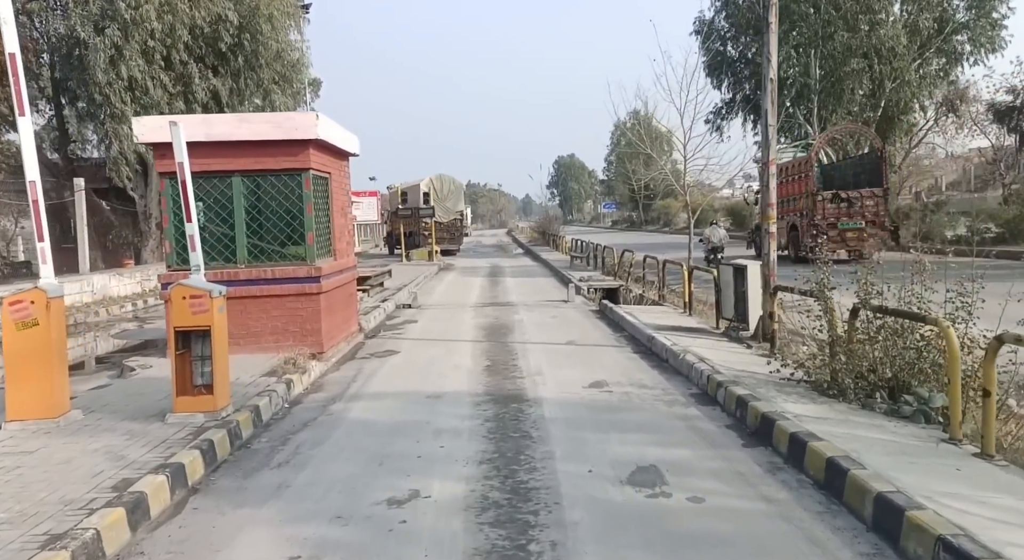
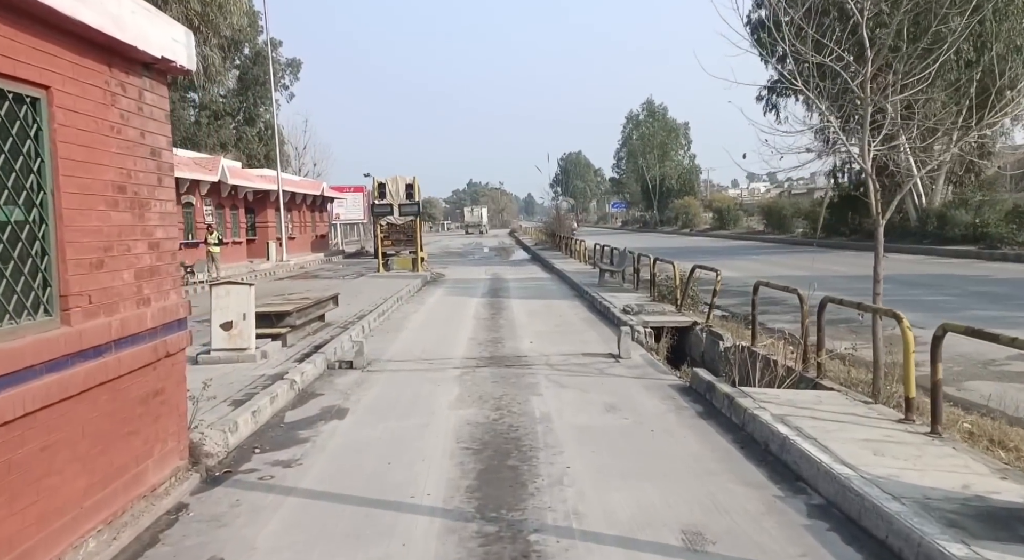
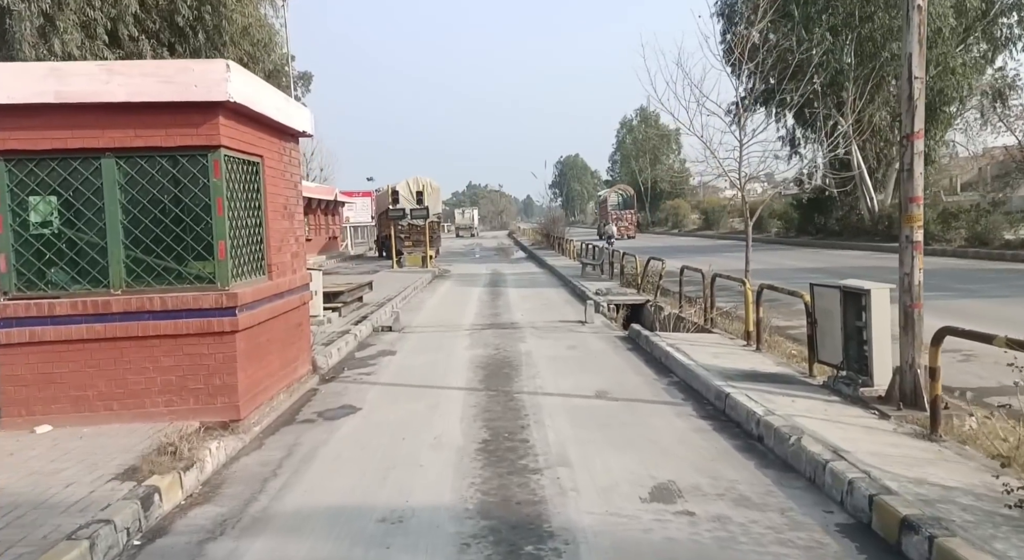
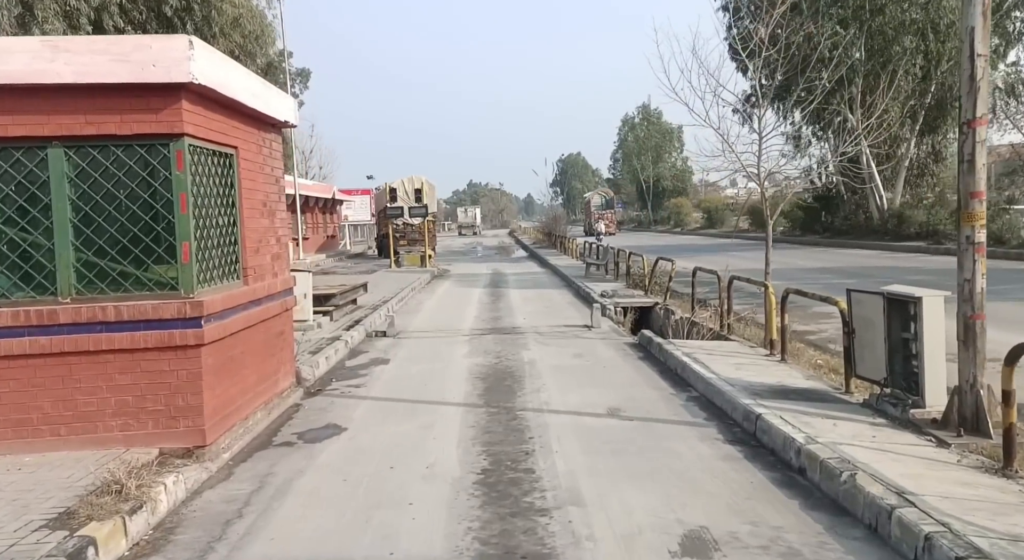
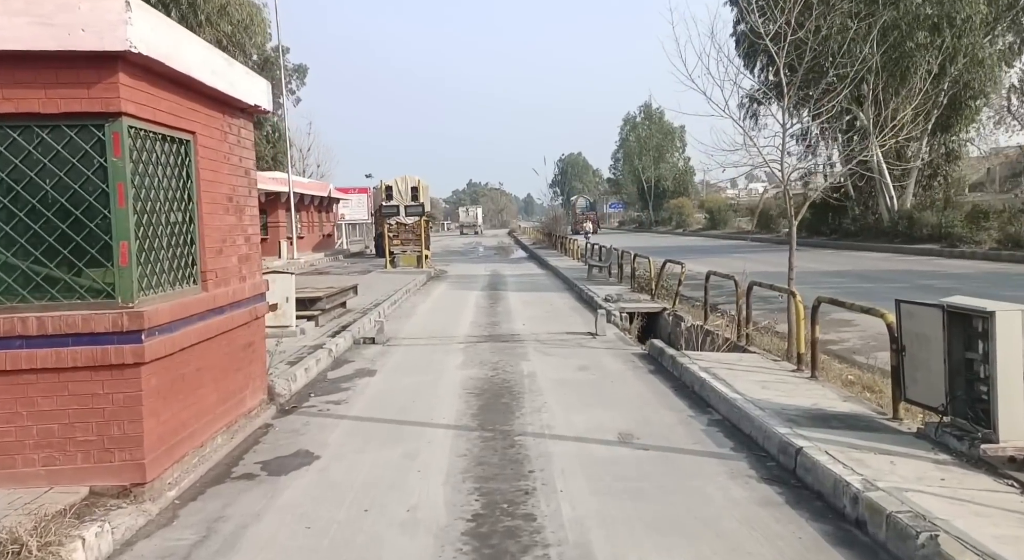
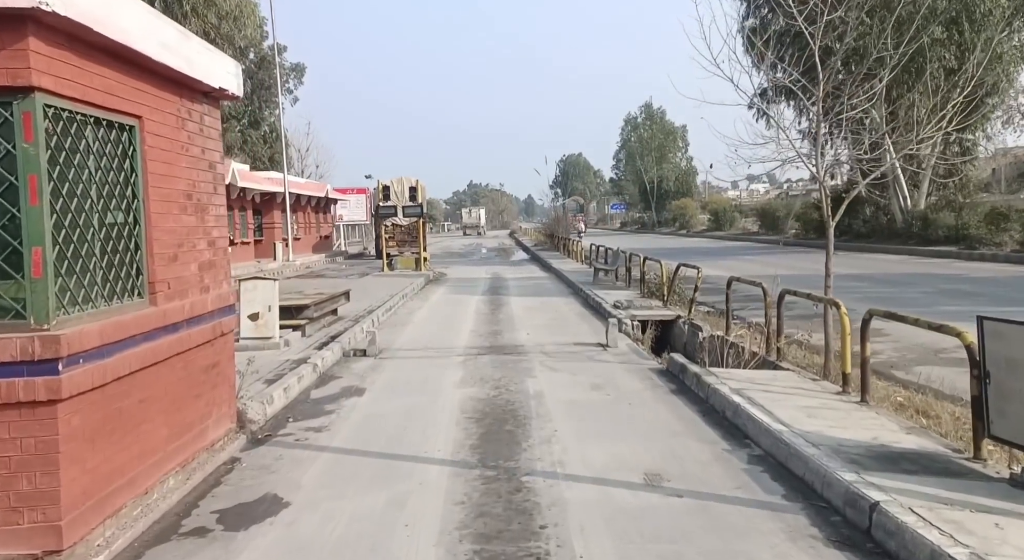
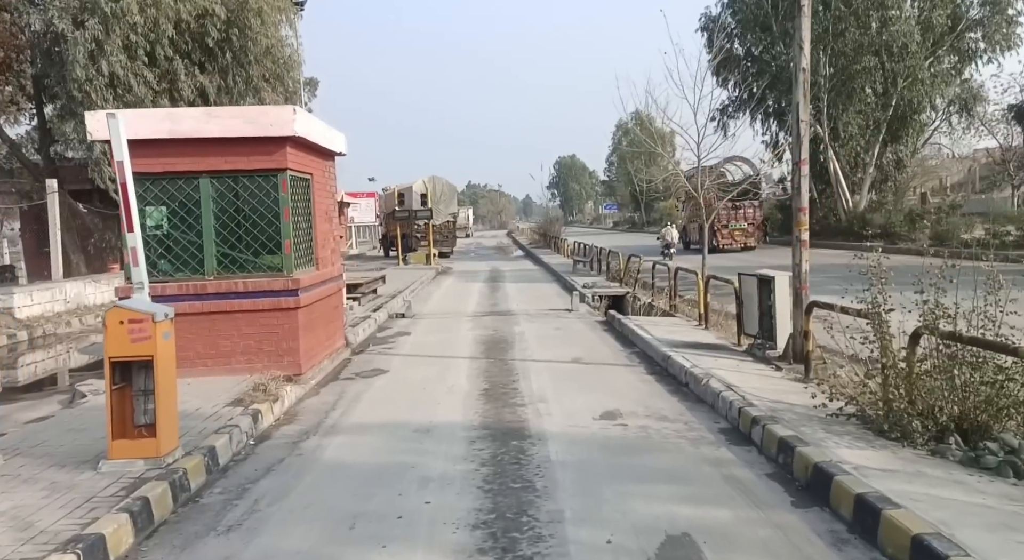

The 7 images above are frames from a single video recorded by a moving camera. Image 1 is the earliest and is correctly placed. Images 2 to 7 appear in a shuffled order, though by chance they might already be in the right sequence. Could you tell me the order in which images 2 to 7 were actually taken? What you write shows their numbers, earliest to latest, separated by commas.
7, 3, 4, 5, 6, 2
